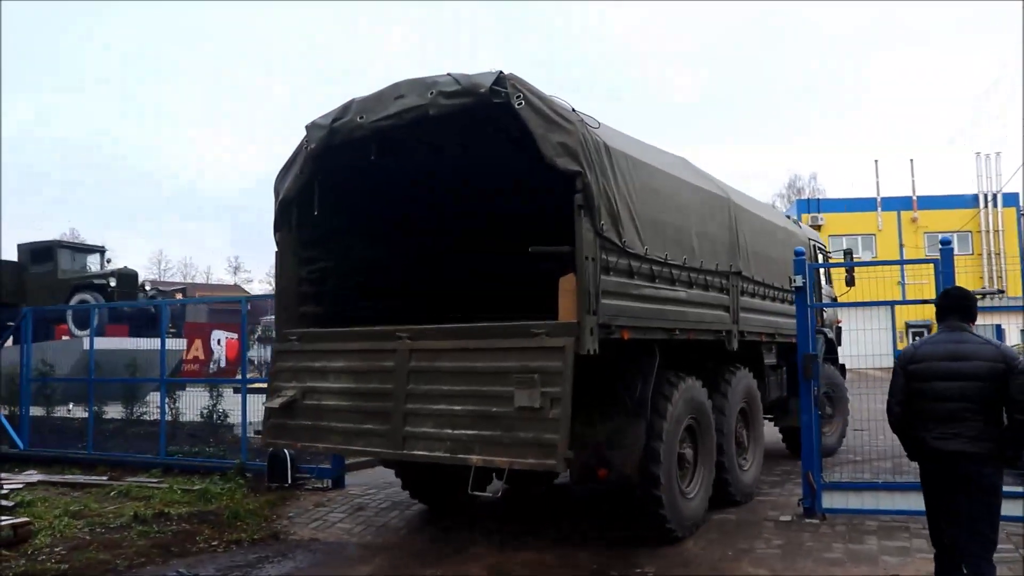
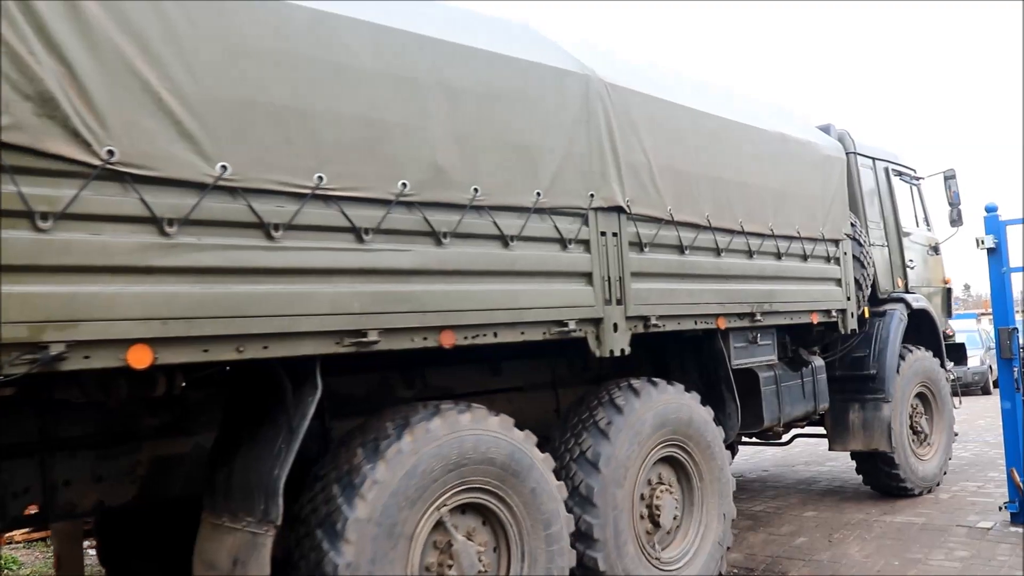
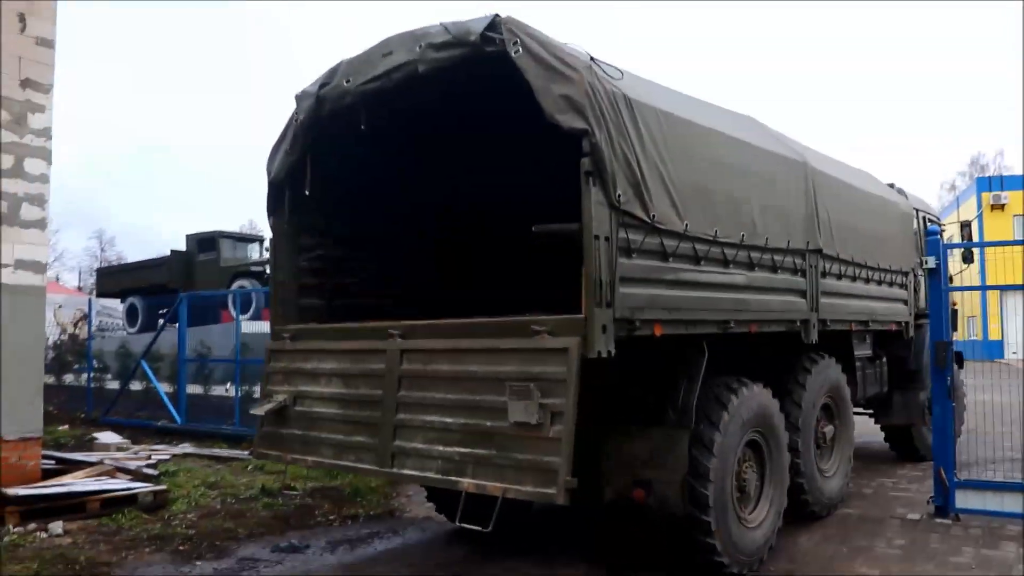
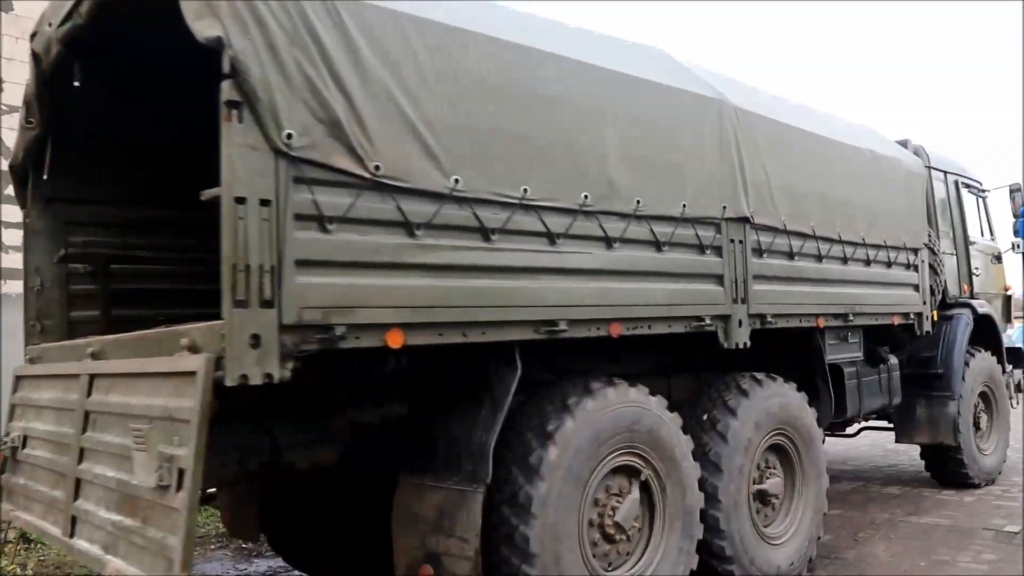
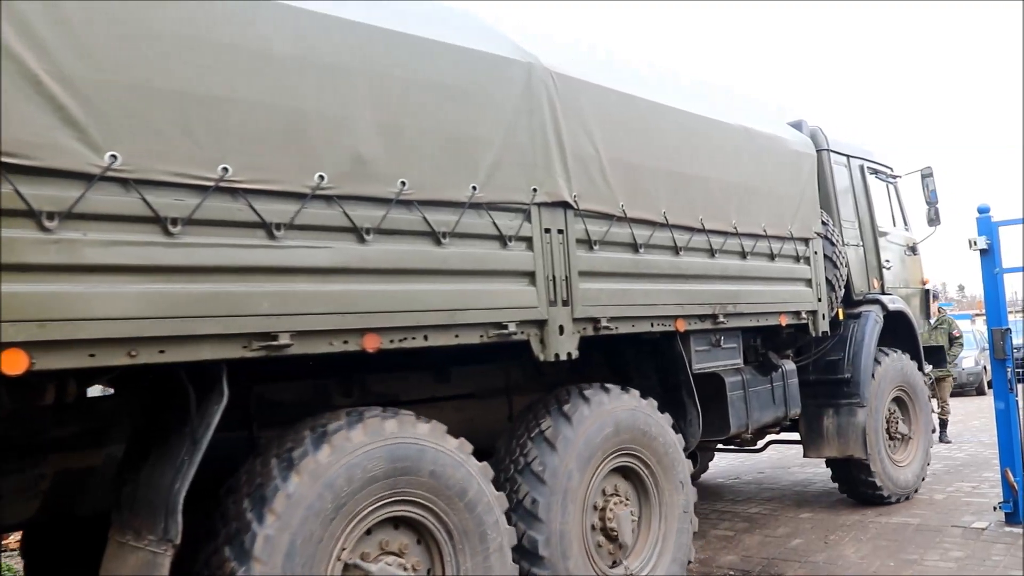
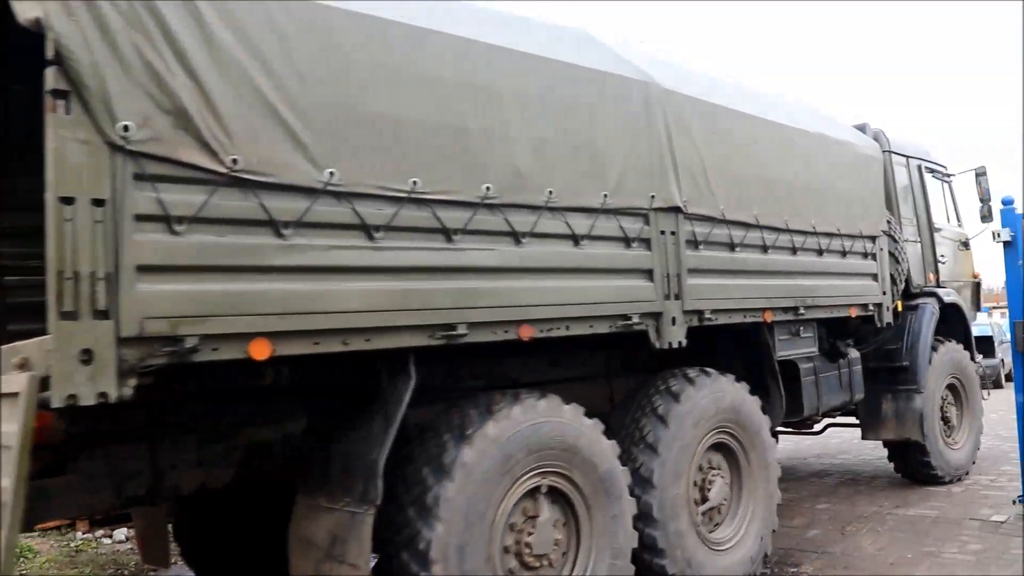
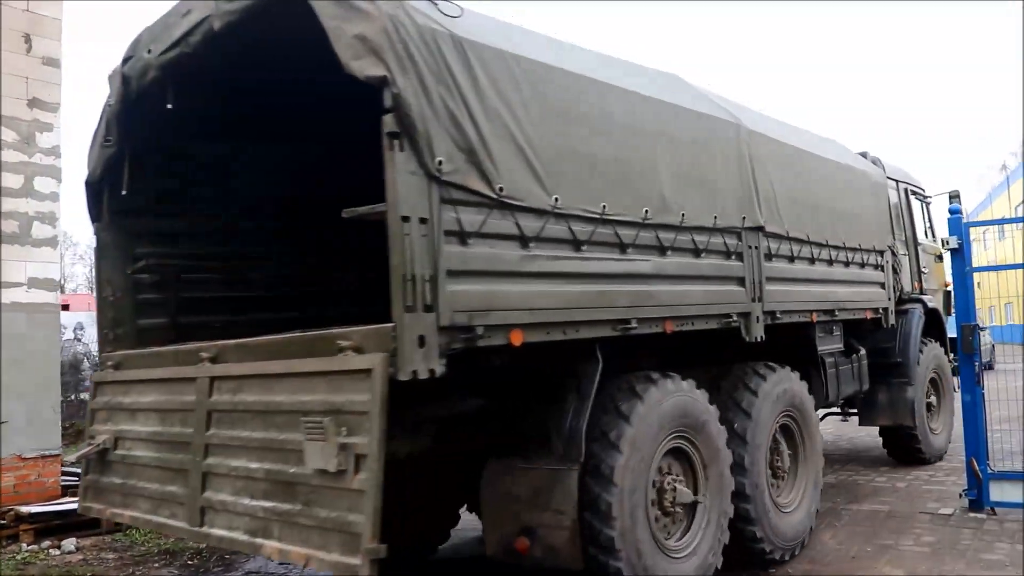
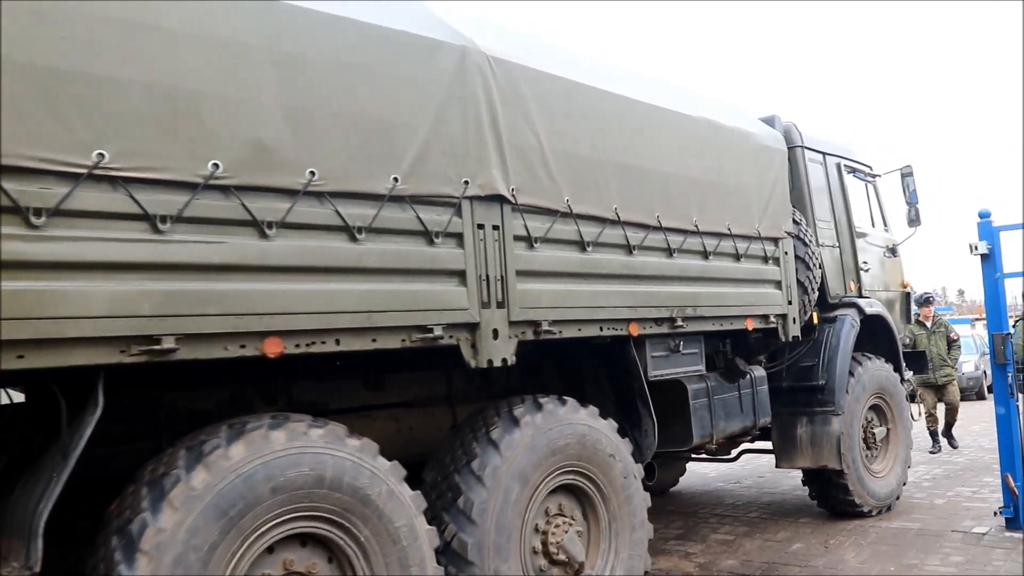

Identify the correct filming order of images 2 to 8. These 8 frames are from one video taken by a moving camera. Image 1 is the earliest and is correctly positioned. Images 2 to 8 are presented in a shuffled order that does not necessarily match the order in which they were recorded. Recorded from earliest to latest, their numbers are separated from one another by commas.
3, 7, 4, 6, 2, 5, 8
